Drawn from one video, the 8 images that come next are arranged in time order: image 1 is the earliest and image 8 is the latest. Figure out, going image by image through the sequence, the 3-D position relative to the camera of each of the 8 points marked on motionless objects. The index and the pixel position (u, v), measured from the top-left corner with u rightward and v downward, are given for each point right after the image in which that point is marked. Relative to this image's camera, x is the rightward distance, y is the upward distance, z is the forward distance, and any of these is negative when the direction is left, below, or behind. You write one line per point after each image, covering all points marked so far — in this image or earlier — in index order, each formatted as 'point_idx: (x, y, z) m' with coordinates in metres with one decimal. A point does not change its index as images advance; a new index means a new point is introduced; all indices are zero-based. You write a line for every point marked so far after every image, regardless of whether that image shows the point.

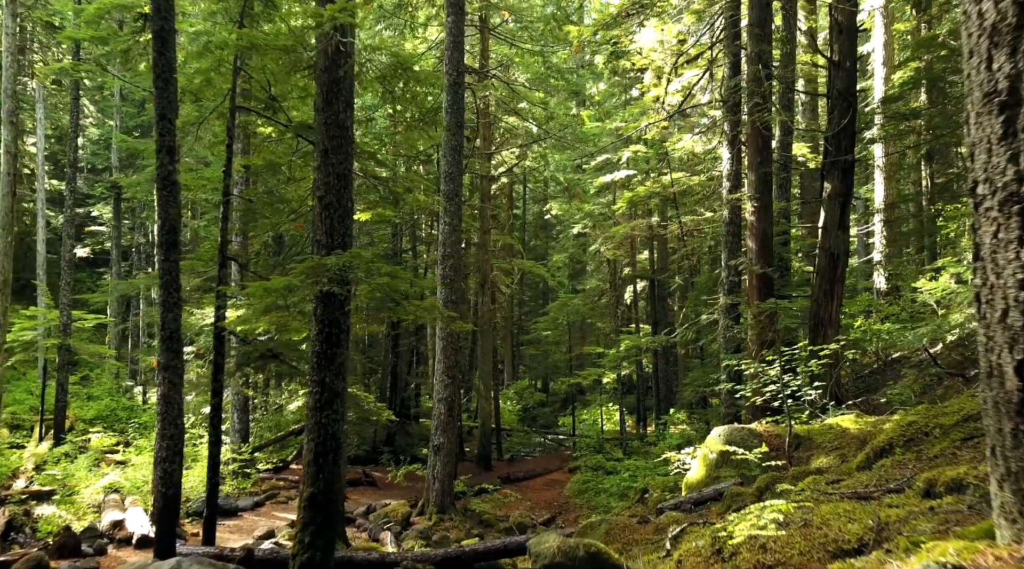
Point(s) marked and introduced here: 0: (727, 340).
0: (+3.7, -0.9, +15.1) m
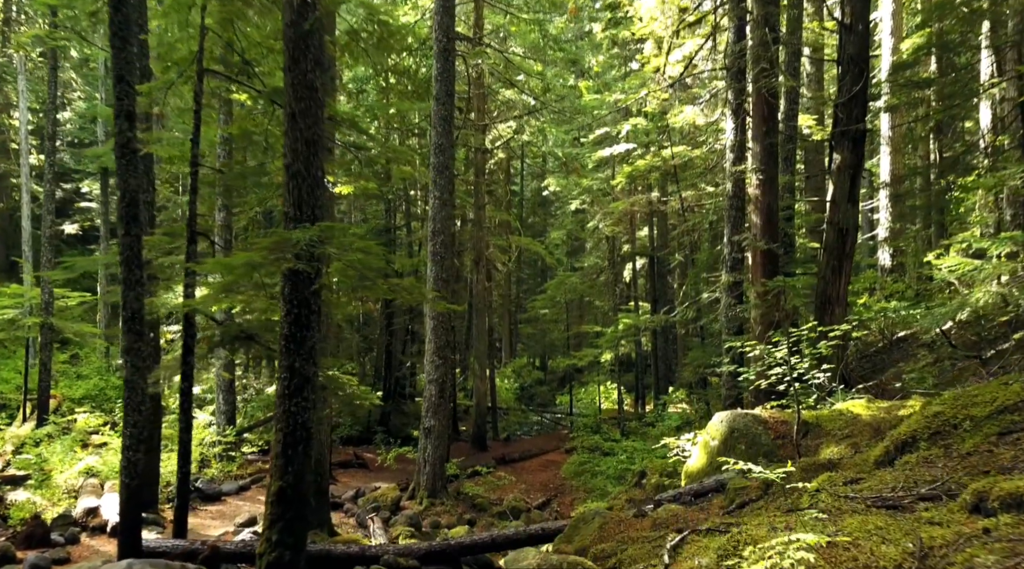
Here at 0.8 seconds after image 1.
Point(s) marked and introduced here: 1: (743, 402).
0: (+3.5, -0.6, +14.4) m
1: (+3.6, -1.9, +14.1) m
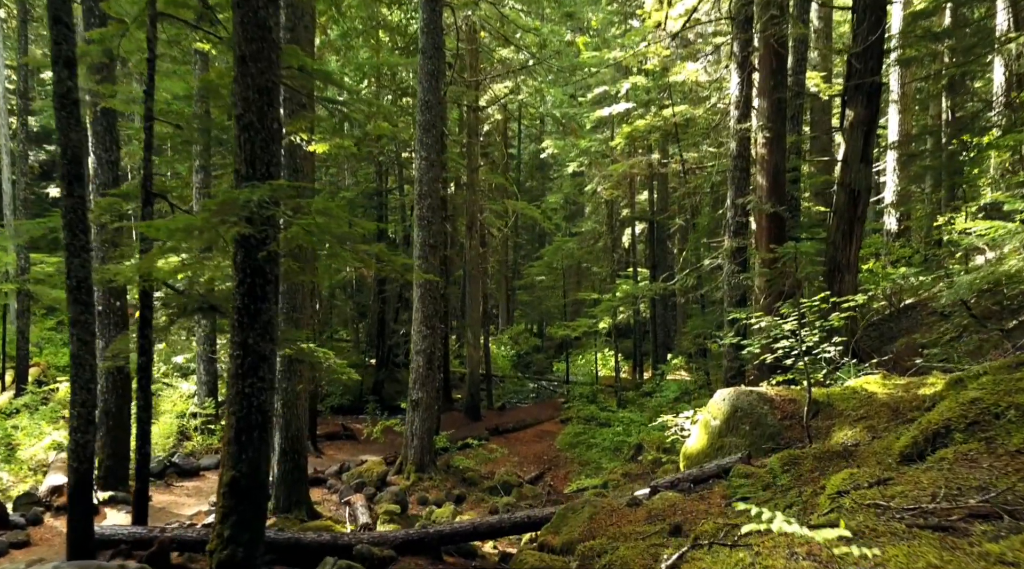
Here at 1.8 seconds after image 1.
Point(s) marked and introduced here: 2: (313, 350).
0: (+3.4, -0.1, +13.6) m
1: (+3.5, -1.3, +13.4) m
2: (-2.5, -0.8, +11.4) m
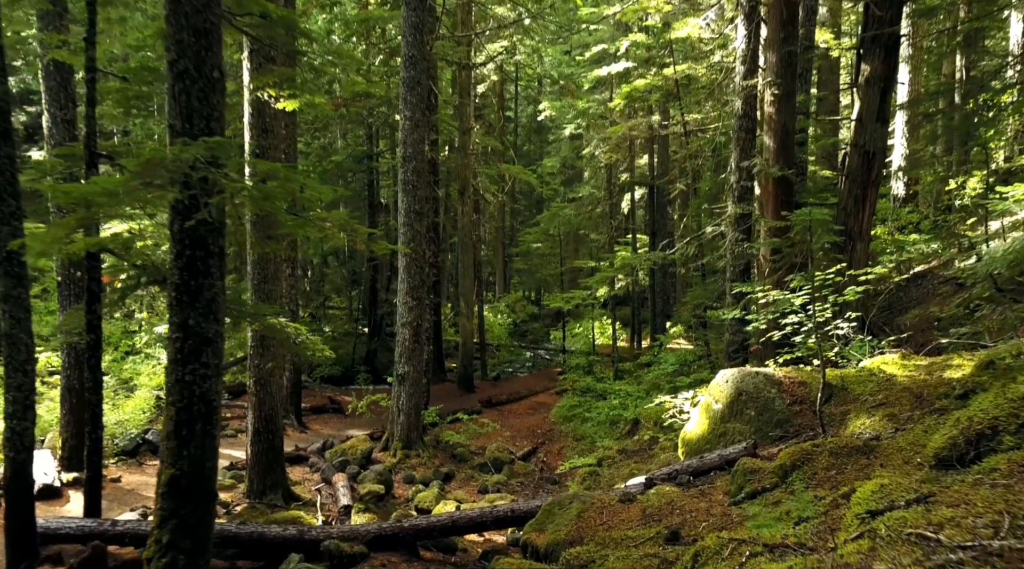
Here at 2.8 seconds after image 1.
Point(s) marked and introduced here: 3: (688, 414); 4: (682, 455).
0: (+3.2, +0.4, +12.8) m
1: (+3.3, -0.9, +12.6) m
2: (-2.7, -0.5, +10.6) m
3: (+2.1, -1.6, +10.8) m
4: (+1.7, -1.7, +8.7) m
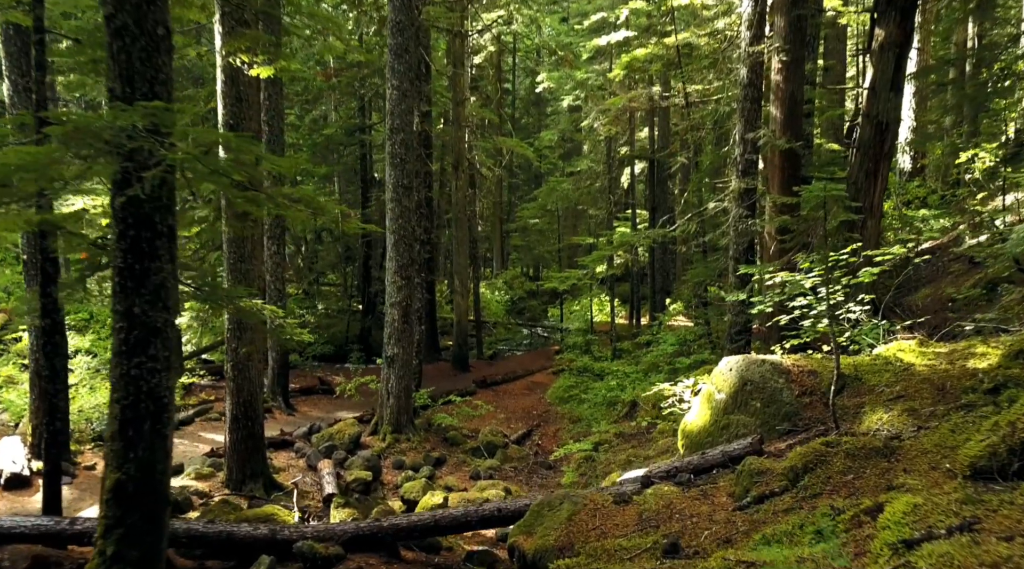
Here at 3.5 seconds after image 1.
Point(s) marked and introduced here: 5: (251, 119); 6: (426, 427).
0: (+3.1, +0.7, +12.1) m
1: (+3.2, -0.6, +12.0) m
2: (-2.8, -0.2, +10.0) m
3: (+2.0, -1.4, +10.3) m
4: (+1.6, -1.5, +8.1) m
5: (-3.1, +2.0, +10.7) m
6: (-1.6, -2.6, +16.1) m
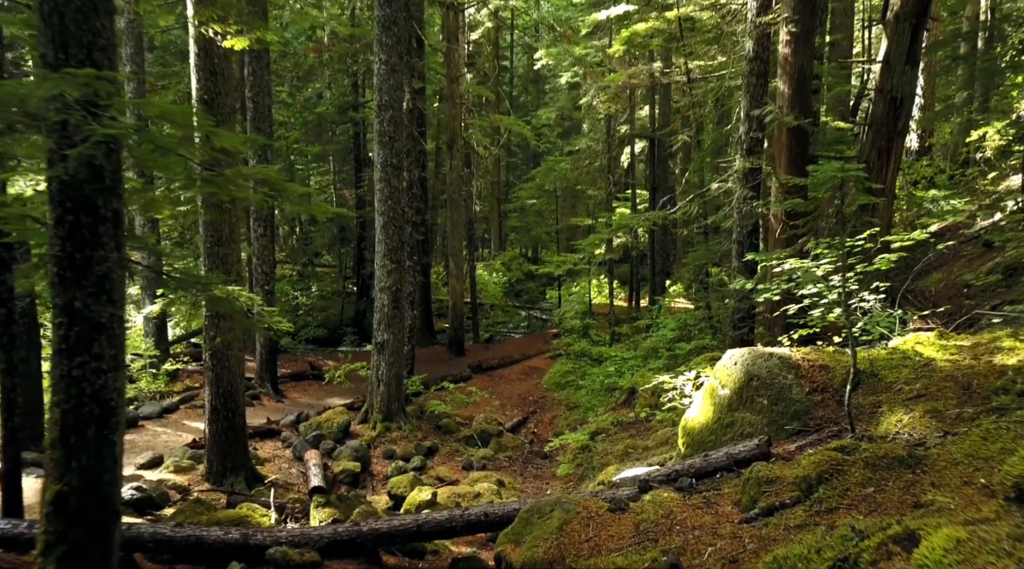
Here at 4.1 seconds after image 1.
0: (+3.0, +0.9, +11.6) m
1: (+3.1, -0.4, +11.4) m
2: (-2.9, -0.1, +9.4) m
3: (+1.9, -1.2, +9.8) m
4: (+1.5, -1.4, +7.6) m
5: (-3.2, +2.2, +10.1) m
6: (-1.6, -2.3, +15.6) m
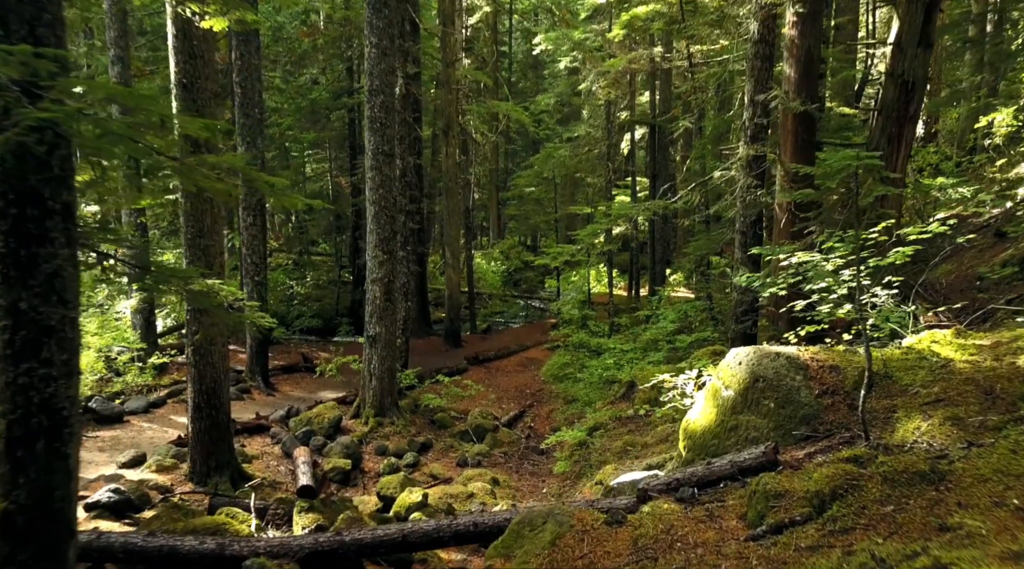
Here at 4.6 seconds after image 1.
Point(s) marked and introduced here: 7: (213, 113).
0: (+3.0, +1.0, +11.1) m
1: (+3.1, -0.3, +11.0) m
2: (-3.0, 0.0, +9.0) m
3: (+1.9, -1.1, +9.4) m
4: (+1.4, -1.3, +7.2) m
5: (-3.3, +2.2, +9.7) m
6: (-1.7, -2.1, +15.2) m
7: (-3.3, +1.9, +9.9) m
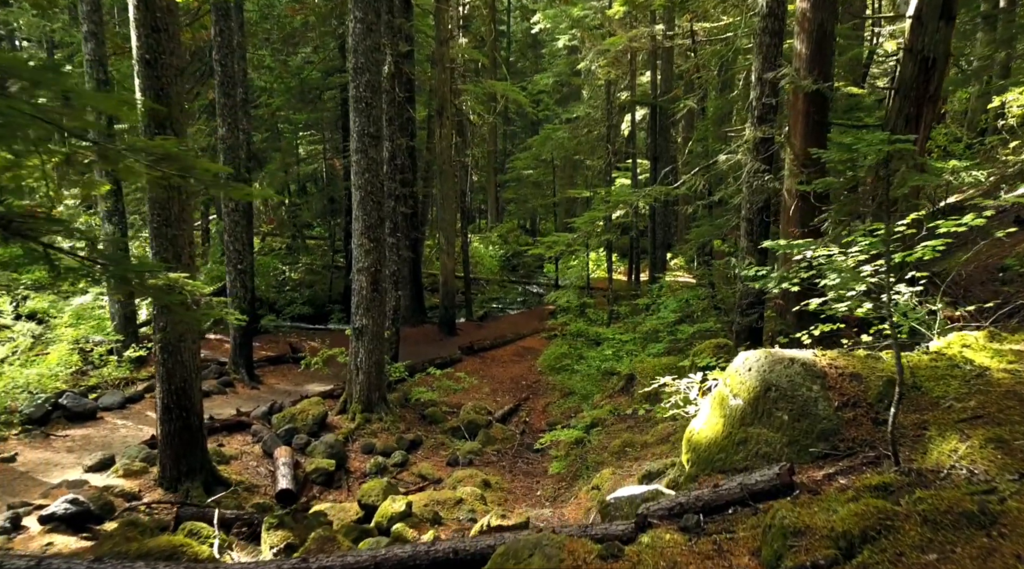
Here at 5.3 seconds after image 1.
0: (+2.9, +1.1, +10.4) m
1: (+3.0, -0.2, +10.3) m
2: (-3.1, 0.0, +8.3) m
3: (+1.8, -1.1, +8.7) m
4: (+1.3, -1.3, +6.6) m
5: (-3.4, +2.3, +8.9) m
6: (-1.8, -1.9, +14.6) m
7: (-3.4, +2.0, +9.1) m
